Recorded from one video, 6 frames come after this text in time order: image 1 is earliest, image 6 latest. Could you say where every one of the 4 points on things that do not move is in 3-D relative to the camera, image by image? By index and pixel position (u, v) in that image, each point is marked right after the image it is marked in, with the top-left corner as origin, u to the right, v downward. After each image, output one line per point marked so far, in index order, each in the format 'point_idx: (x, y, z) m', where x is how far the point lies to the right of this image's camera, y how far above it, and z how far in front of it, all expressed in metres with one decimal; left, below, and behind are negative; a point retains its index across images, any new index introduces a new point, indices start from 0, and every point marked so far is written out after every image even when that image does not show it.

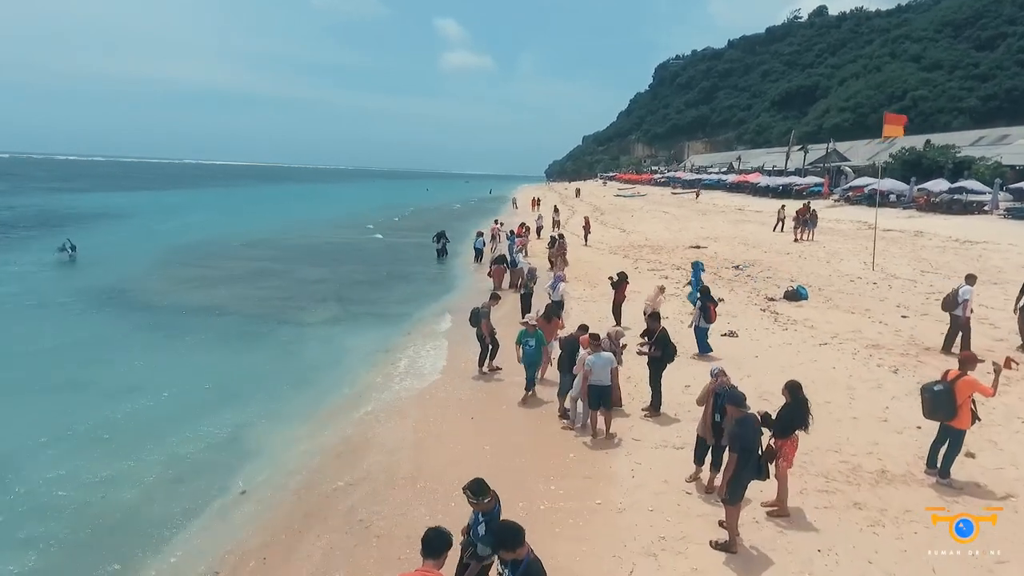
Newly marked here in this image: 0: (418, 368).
0: (-1.9, -1.6, +12.1) m
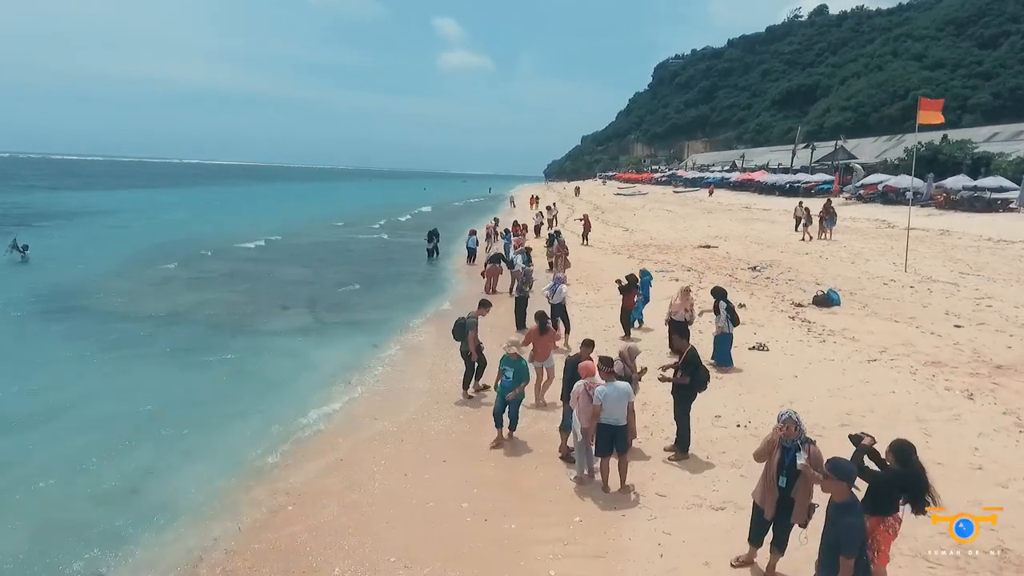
0: (-2.0, -1.7, +10.2) m
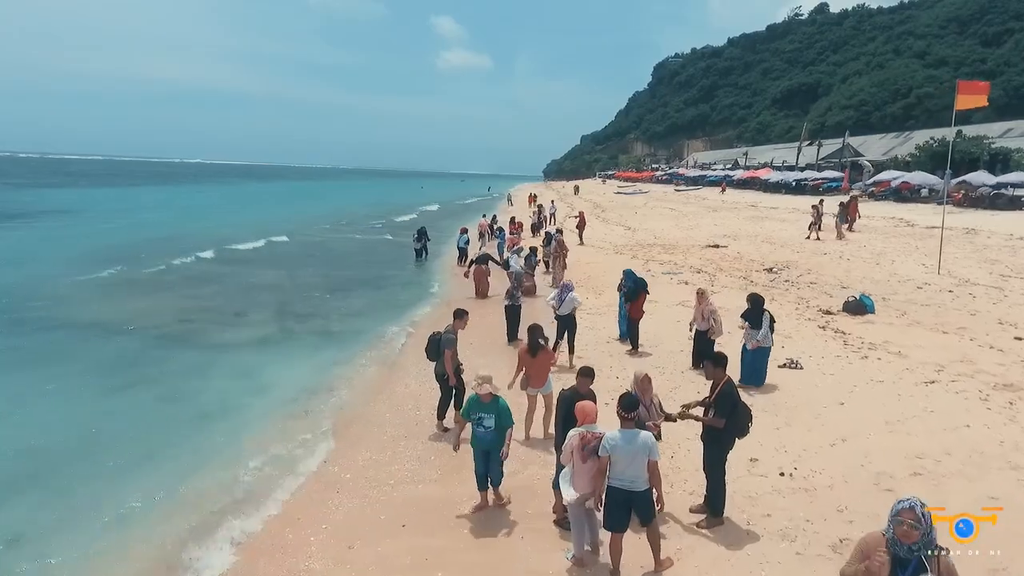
0: (-2.2, -1.9, +8.5) m
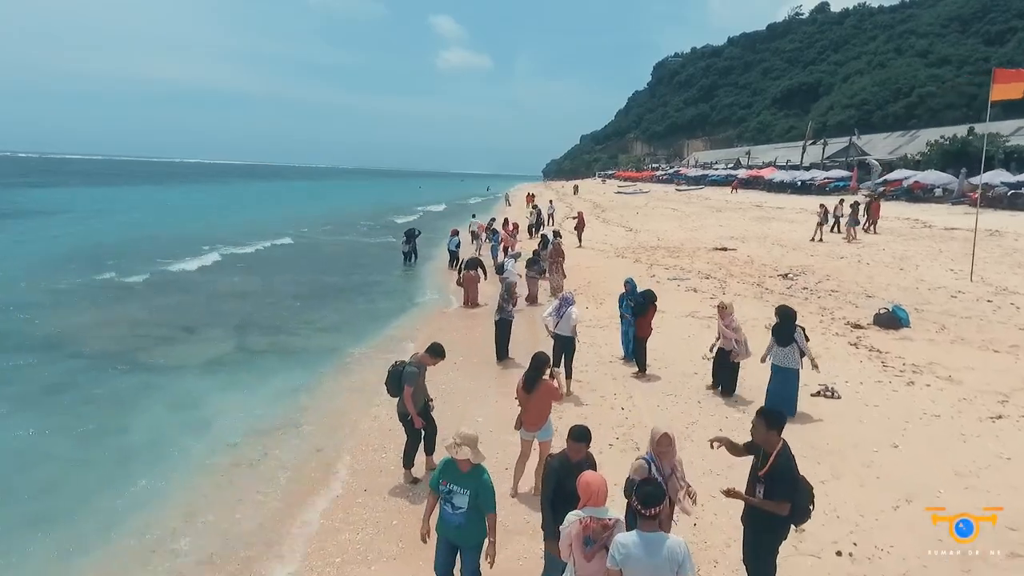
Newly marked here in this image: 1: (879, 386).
0: (-2.4, -2.1, +7.1) m
1: (+5.2, -1.4, +8.4) m
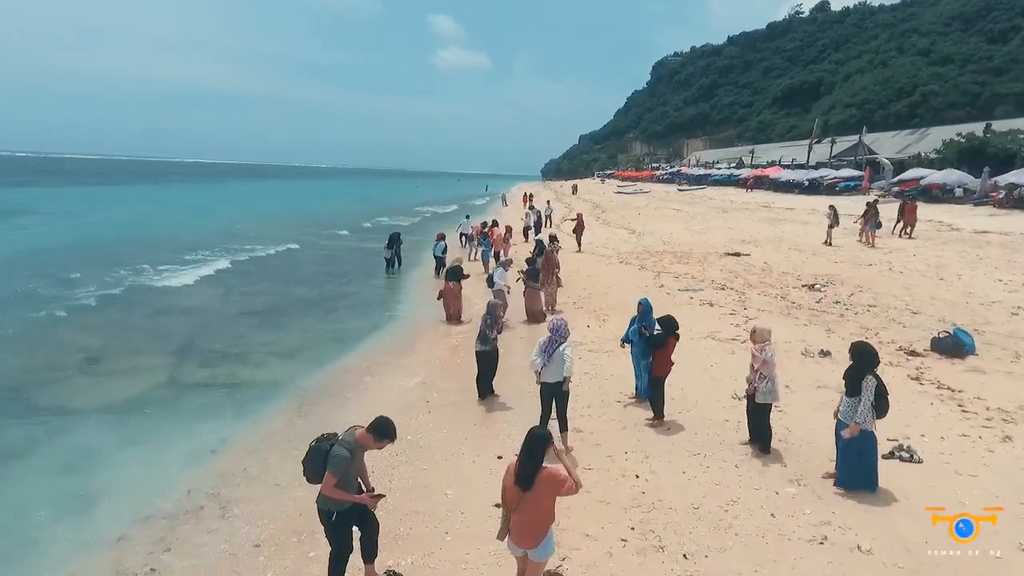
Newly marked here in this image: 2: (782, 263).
0: (-2.6, -2.4, +5.2) m
1: (+5.0, -1.7, +6.5) m
2: (+8.4, +0.8, +18.5) m
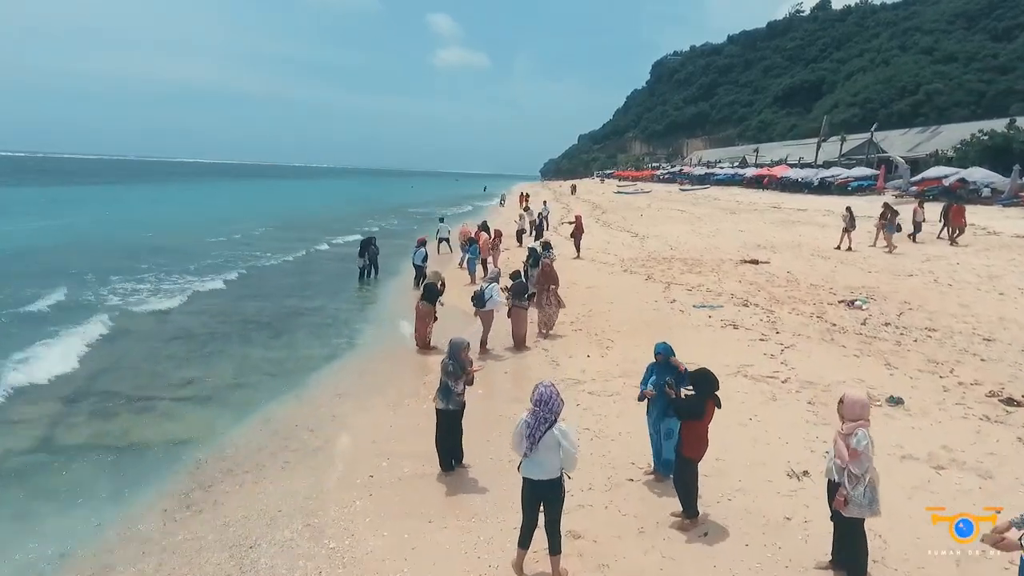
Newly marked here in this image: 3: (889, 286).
0: (-2.9, -2.7, +3.0) m
1: (+4.7, -2.0, +4.3) m
2: (+8.1, +0.4, +16.3) m
3: (+9.1, +0.1, +14.2) m
